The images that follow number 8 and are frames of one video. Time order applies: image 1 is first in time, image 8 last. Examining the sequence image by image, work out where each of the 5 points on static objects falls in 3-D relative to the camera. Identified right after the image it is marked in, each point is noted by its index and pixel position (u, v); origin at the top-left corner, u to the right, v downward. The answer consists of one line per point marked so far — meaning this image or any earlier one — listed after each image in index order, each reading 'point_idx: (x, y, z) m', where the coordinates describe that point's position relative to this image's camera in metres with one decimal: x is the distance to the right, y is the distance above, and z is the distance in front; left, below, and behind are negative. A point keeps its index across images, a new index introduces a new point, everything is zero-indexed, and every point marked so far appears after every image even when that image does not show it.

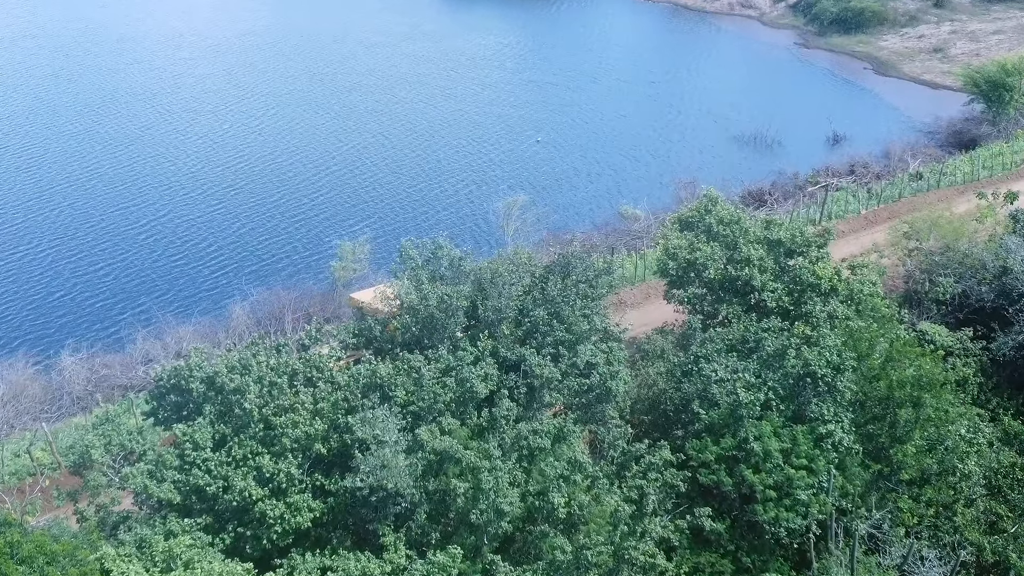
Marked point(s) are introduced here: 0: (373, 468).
0: (-2.6, -3.4, +19.2) m
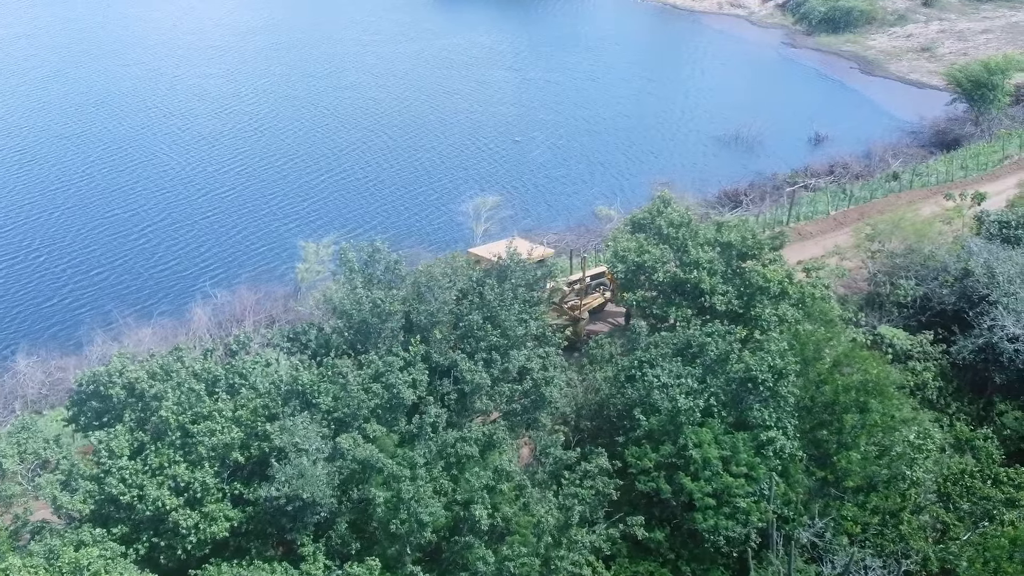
0: (-4.1, -3.5, +18.8) m
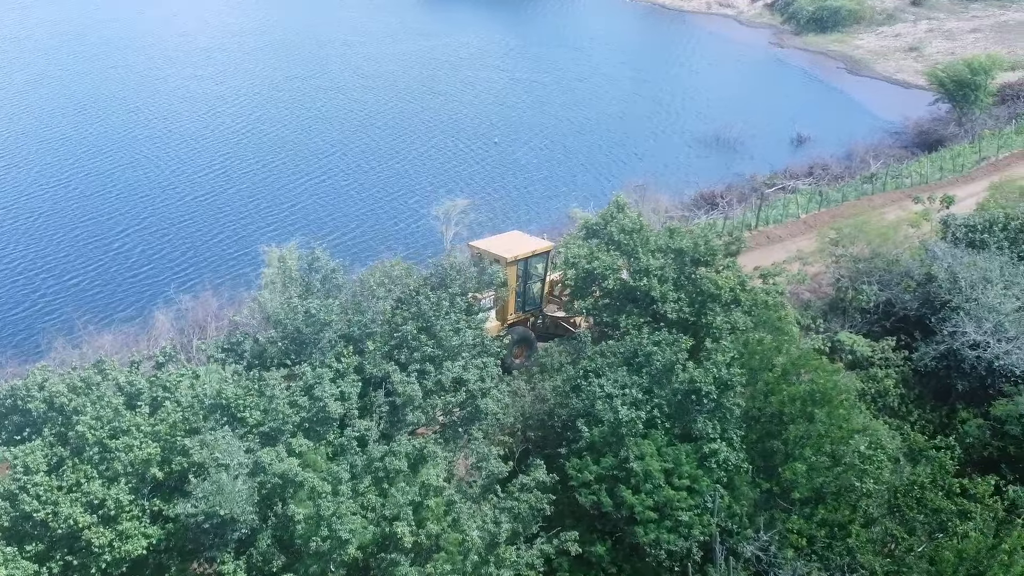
0: (-5.5, -3.7, +18.3) m
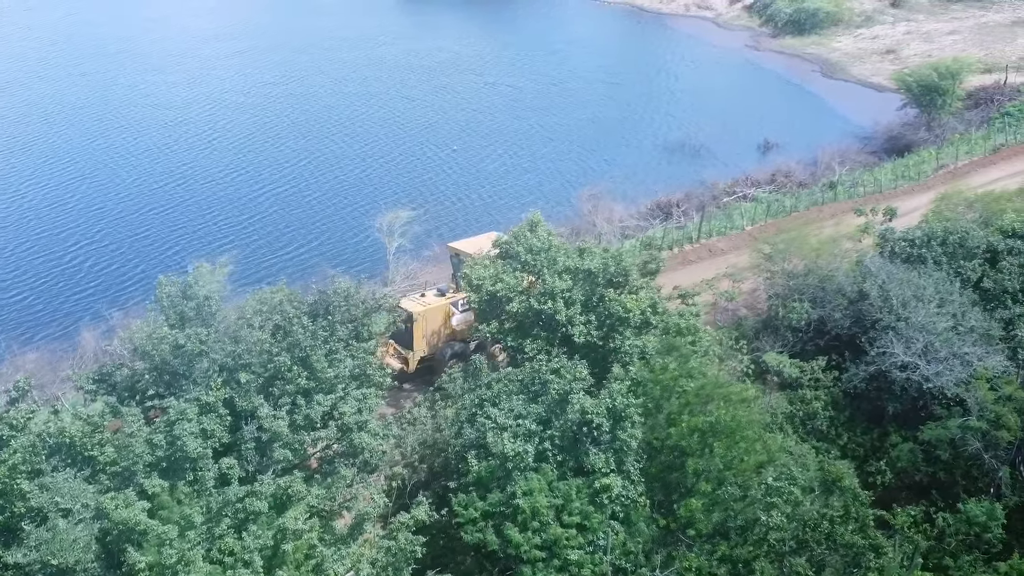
0: (-7.9, -4.3, +17.3) m
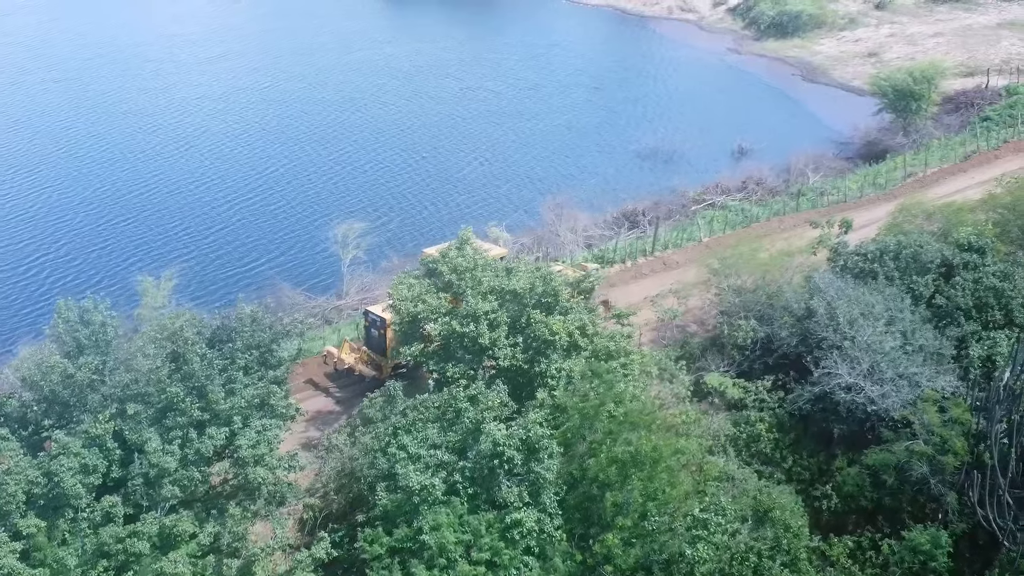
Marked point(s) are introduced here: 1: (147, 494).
0: (-9.8, -4.8, +16.4) m
1: (-6.8, -3.9, +19.1) m
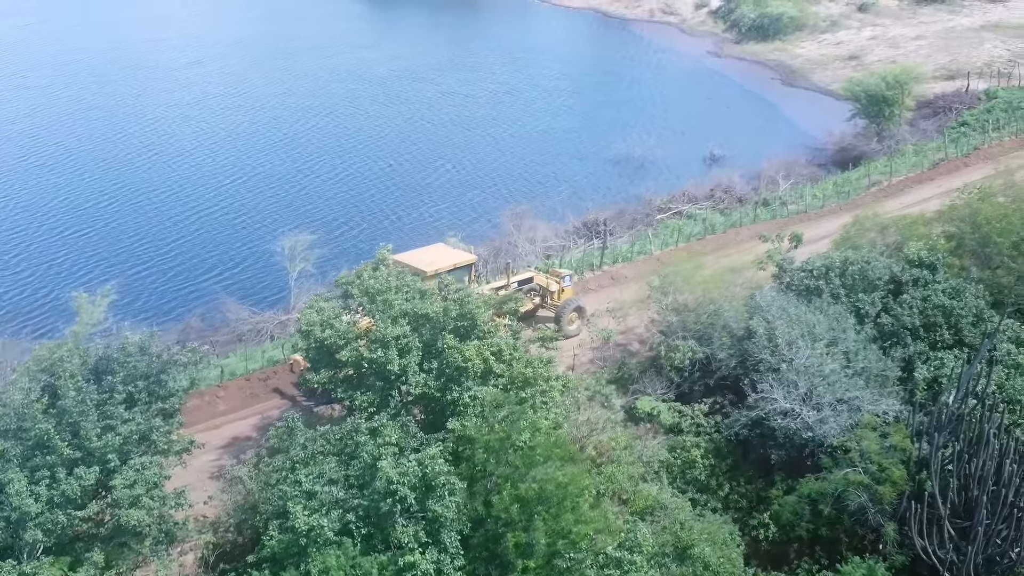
0: (-11.8, -5.4, +15.3) m
1: (-8.9, -4.4, +18.0) m
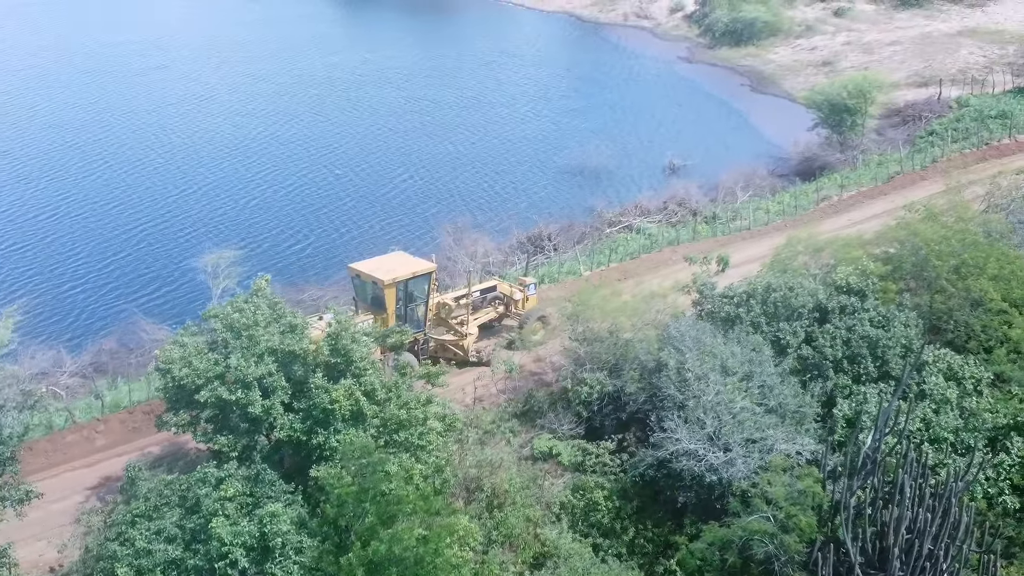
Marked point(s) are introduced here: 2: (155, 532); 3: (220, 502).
0: (-14.5, -6.1, +13.6) m
1: (-11.6, -5.1, +16.3) m
2: (-6.6, -4.6, +19.1) m
3: (-5.4, -3.9, +19.3) m
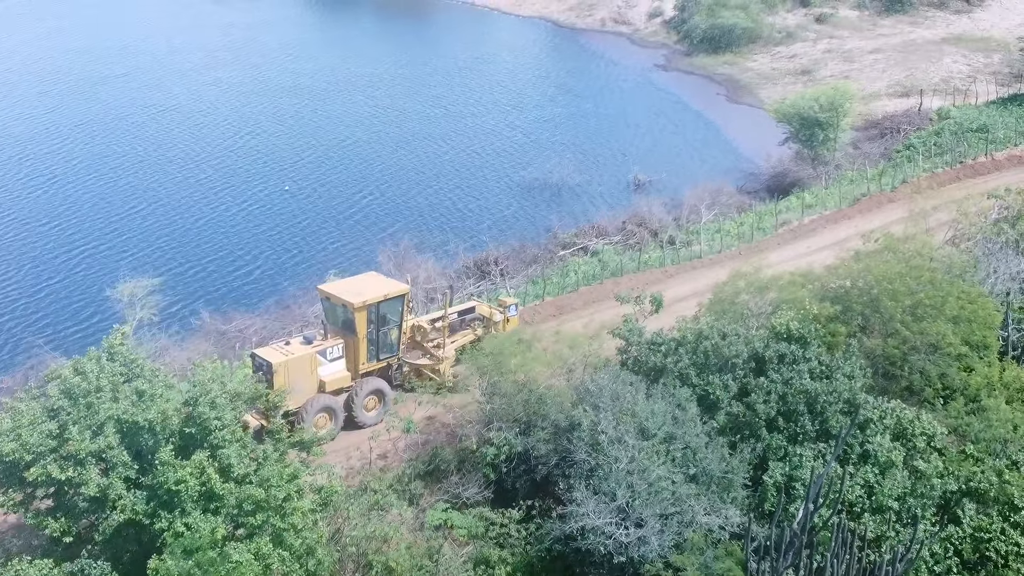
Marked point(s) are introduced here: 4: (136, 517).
0: (-16.9, -7.3, +11.0) m
1: (-14.0, -6.3, +13.8) m
2: (-9.0, -5.7, +16.6) m
3: (-7.8, -5.1, +16.8) m
4: (-6.9, -4.2, +18.7) m
